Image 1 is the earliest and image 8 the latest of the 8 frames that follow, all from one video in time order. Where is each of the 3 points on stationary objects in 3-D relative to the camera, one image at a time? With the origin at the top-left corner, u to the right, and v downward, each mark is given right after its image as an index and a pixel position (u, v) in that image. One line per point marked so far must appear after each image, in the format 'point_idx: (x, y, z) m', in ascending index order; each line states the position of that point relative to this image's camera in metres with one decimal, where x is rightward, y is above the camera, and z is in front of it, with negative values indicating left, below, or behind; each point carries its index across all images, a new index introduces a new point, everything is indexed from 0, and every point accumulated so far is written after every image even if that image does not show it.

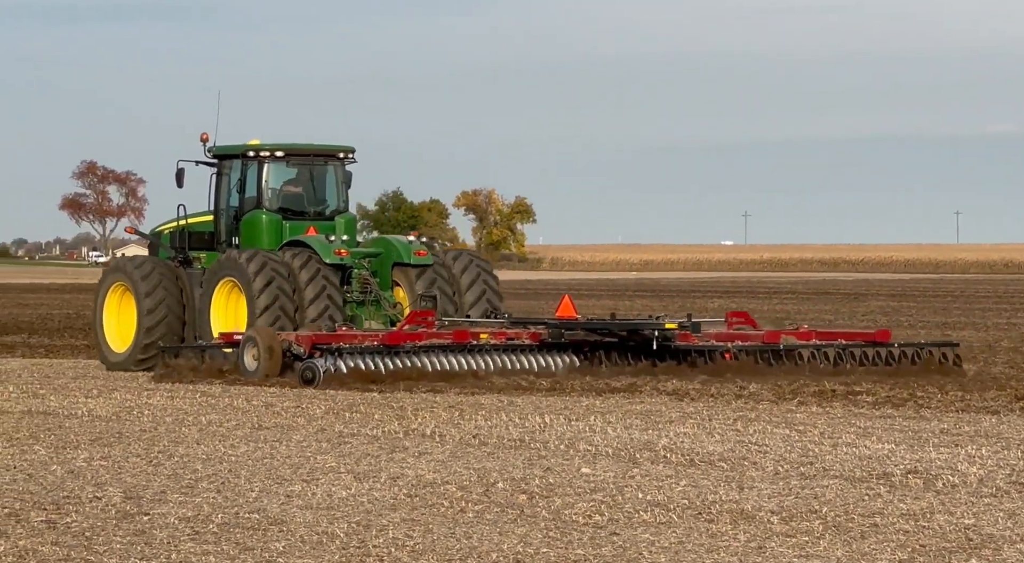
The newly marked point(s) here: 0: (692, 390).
0: (+1.5, -0.9, +14.8) m
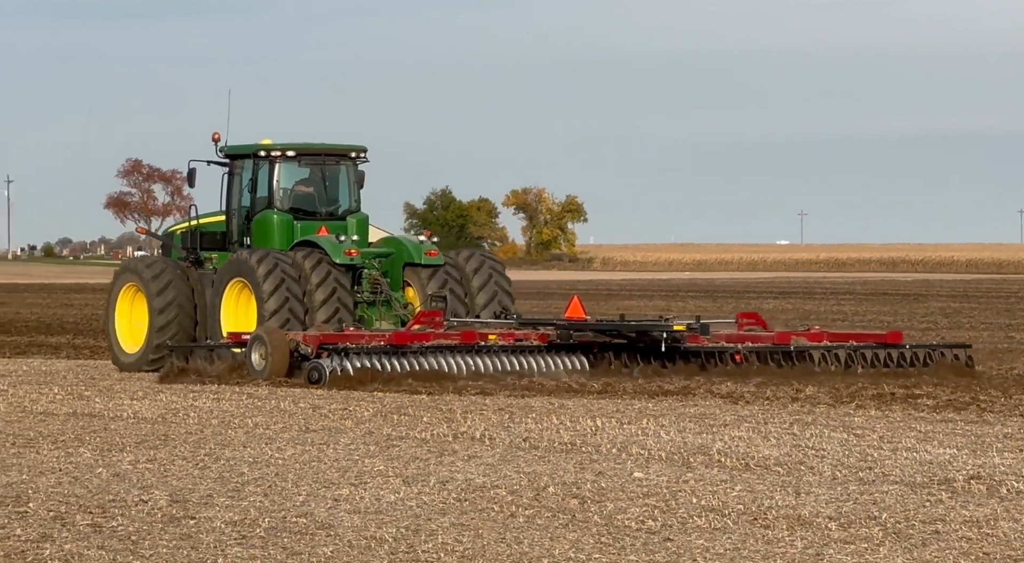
0: (+1.9, -0.9, +14.5) m
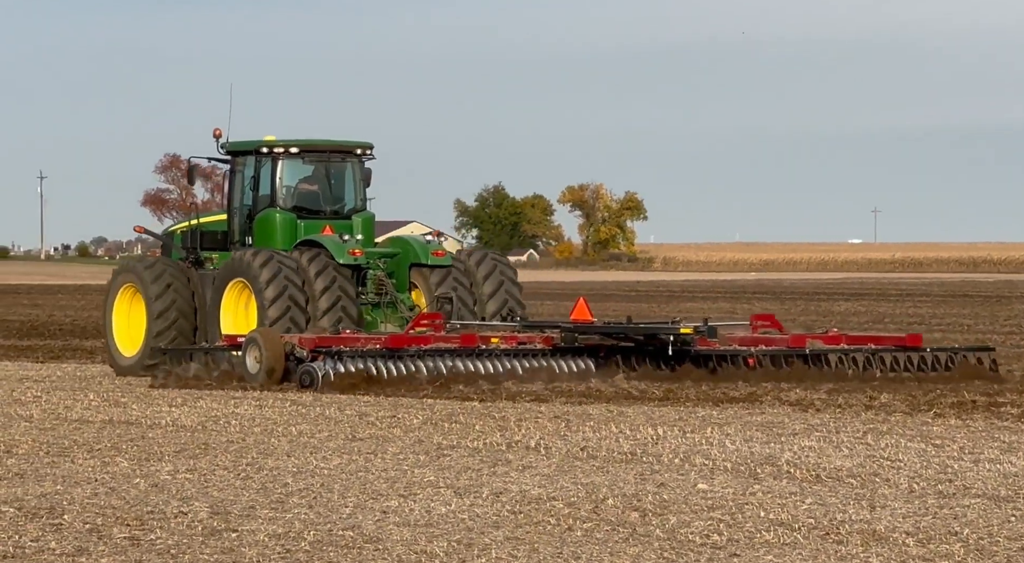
0: (+2.3, -0.9, +13.9) m
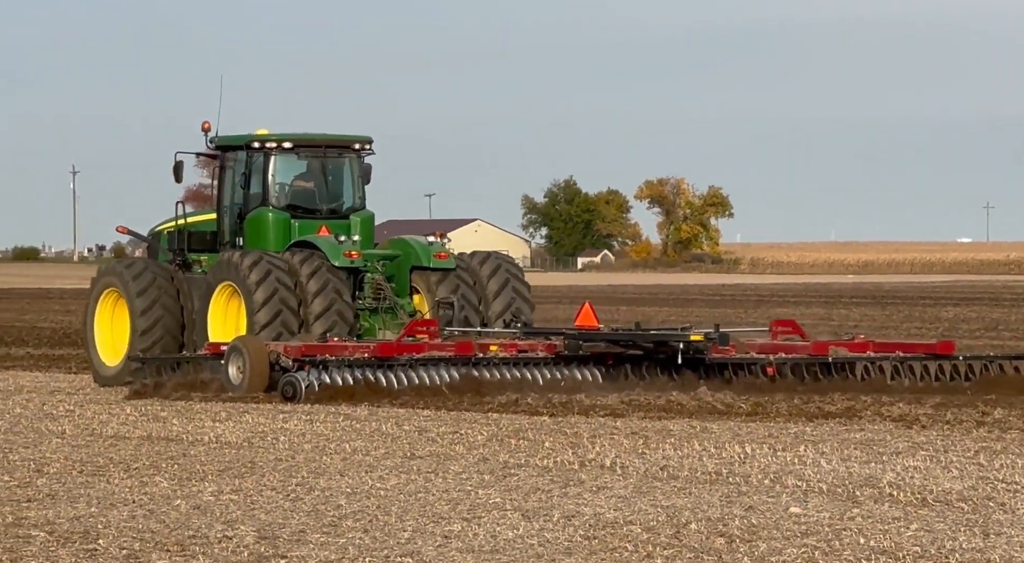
0: (+2.8, -0.9, +12.7) m
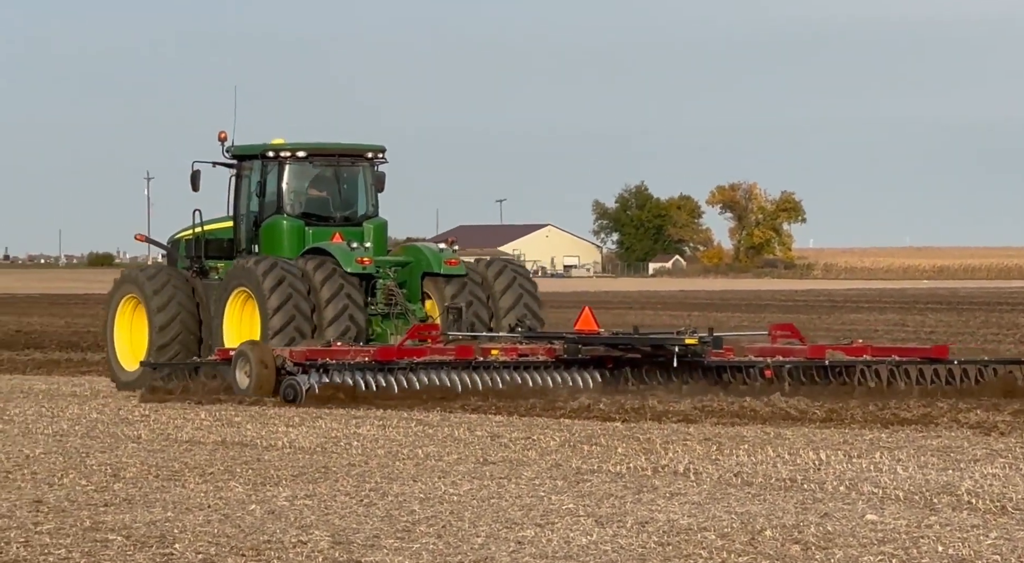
0: (+3.3, -1.0, +12.7) m
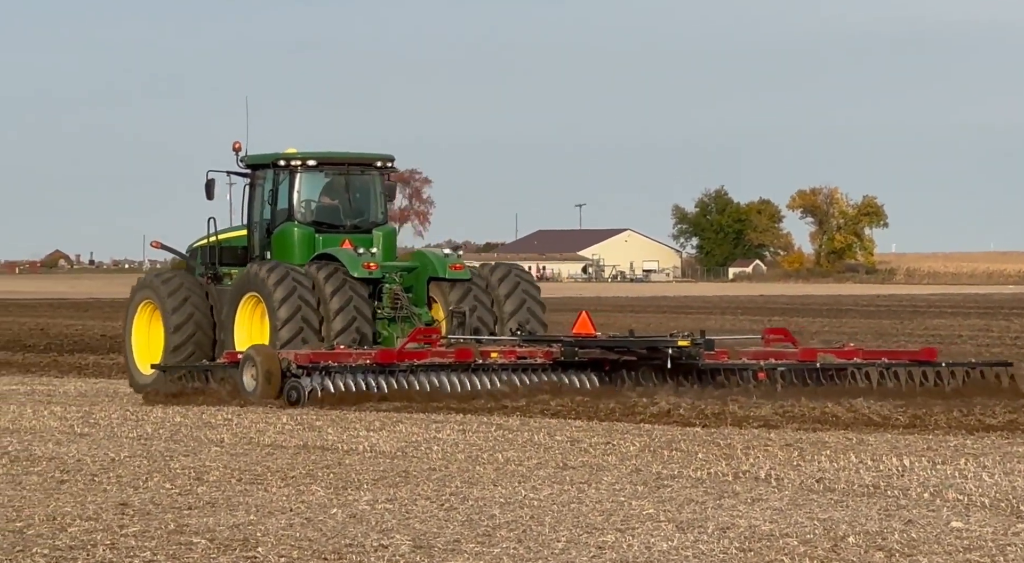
0: (+3.8, -1.0, +12.6) m
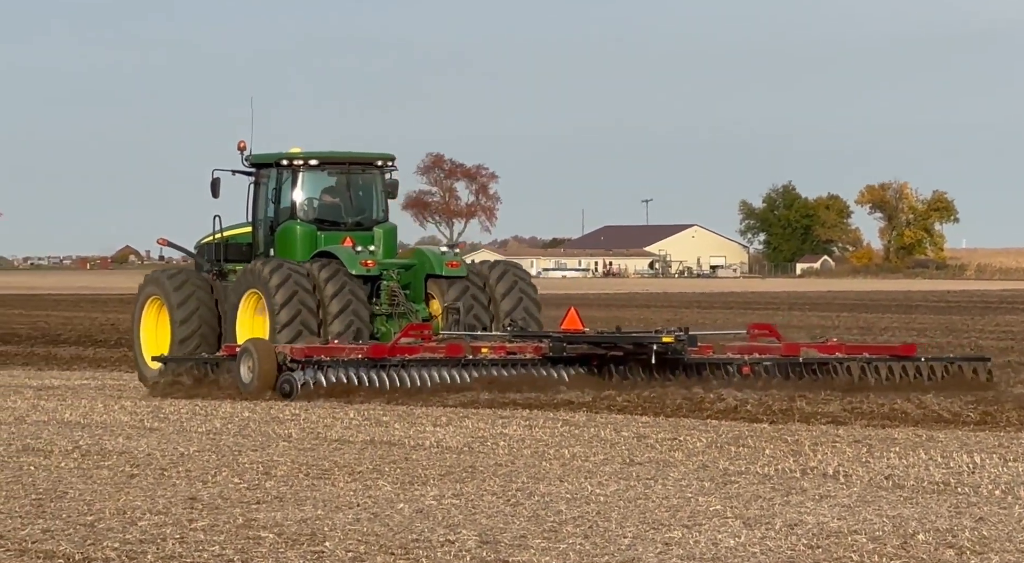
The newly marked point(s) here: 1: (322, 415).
0: (+4.3, -1.0, +12.4) m
1: (-1.4, -1.0, +13.2) m
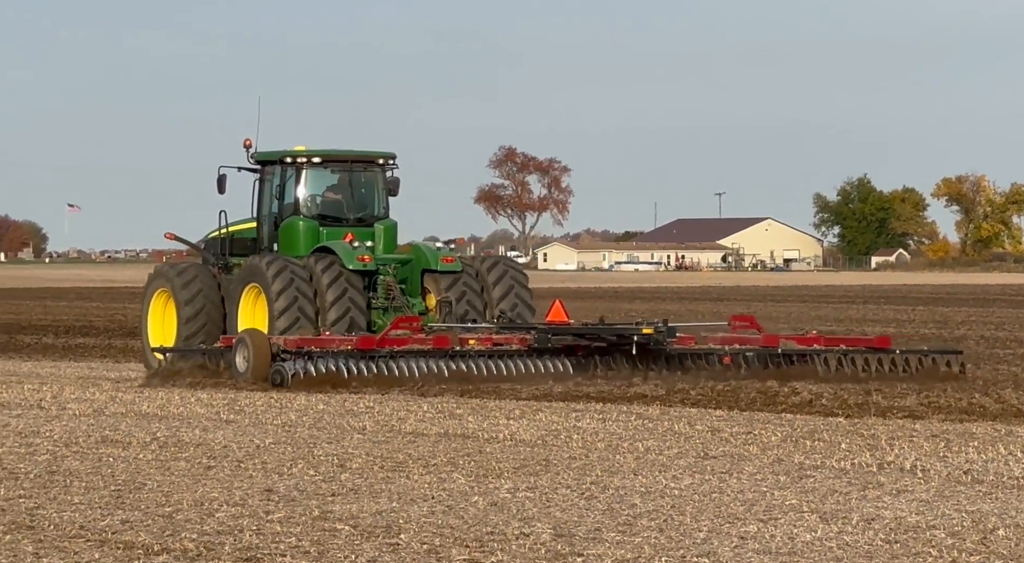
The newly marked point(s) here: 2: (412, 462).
0: (+4.8, -0.9, +12.3) m
1: (-0.9, -0.9, +13.2) m
2: (-0.6, -1.1, +11.5) m
